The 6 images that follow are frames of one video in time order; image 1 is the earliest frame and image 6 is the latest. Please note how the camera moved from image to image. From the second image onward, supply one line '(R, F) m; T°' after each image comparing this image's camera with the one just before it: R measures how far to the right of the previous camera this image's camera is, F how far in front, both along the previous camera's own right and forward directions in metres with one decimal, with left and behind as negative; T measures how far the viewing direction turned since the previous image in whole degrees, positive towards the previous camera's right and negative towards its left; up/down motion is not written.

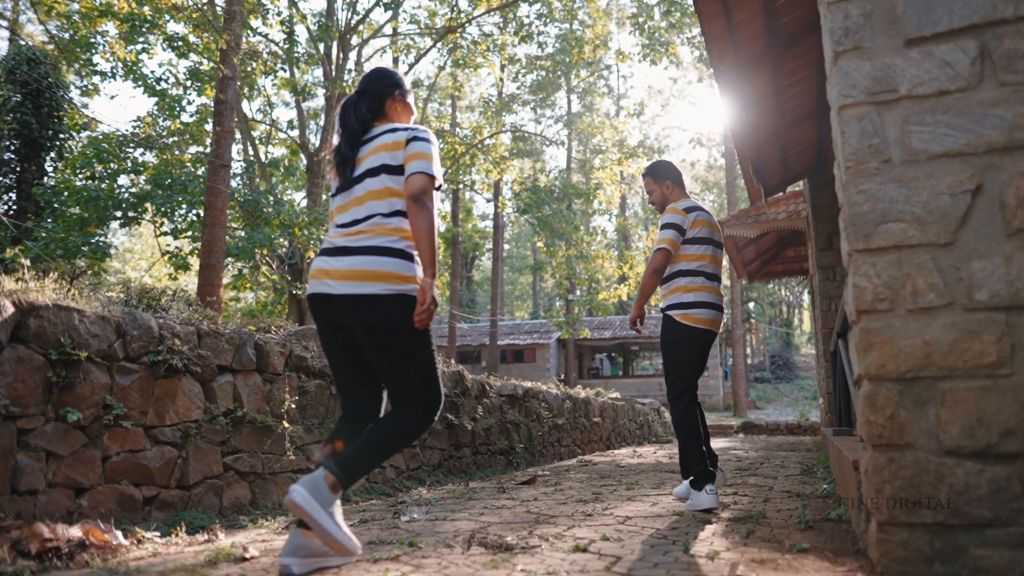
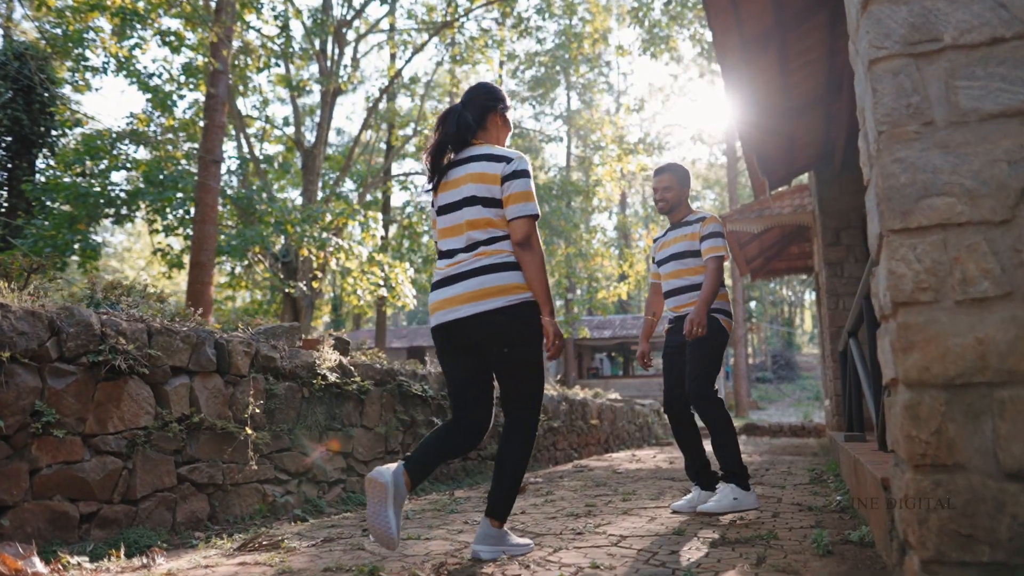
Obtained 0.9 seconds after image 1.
(+0.1, +0.4) m; 0°
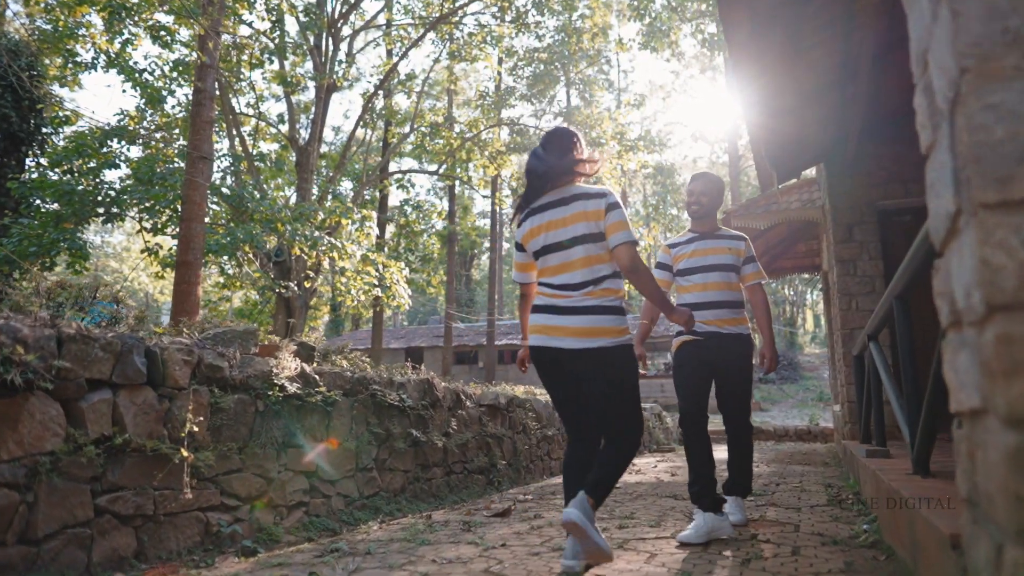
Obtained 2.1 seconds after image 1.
(+0.1, +0.5) m; 0°
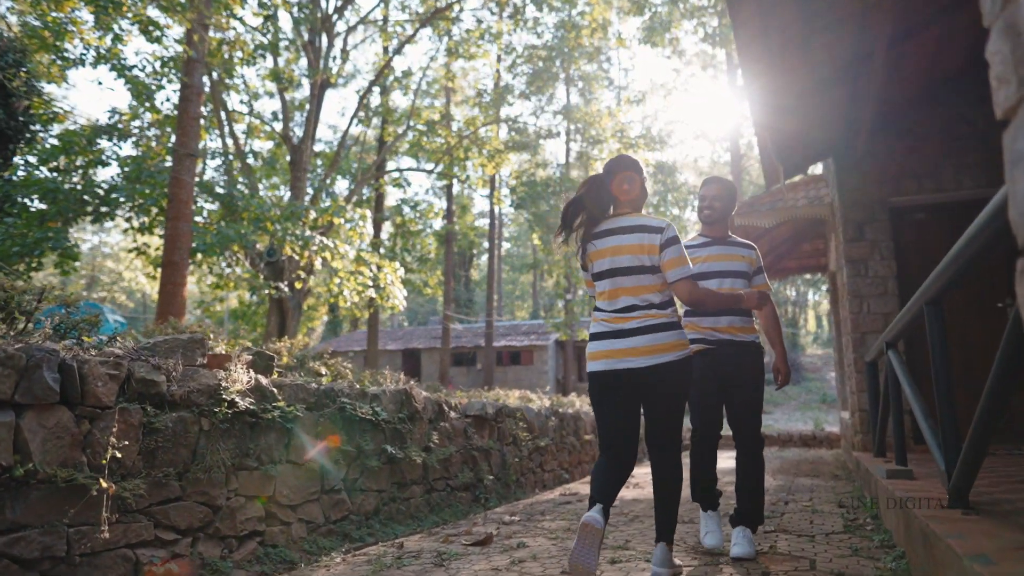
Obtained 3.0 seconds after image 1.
(+0.1, +0.5) m; 0°
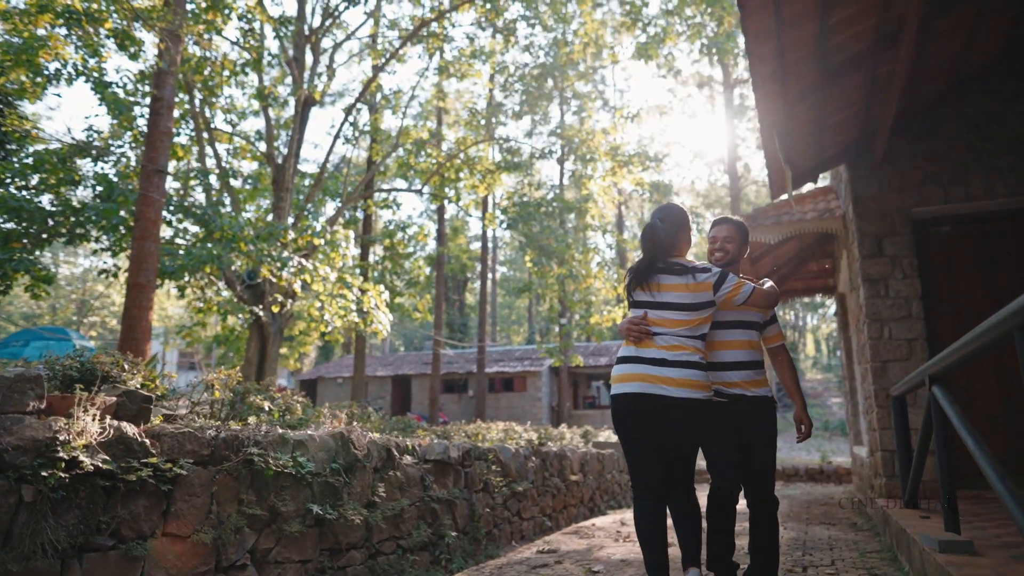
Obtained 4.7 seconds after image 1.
(+0.2, +0.9) m; 0°
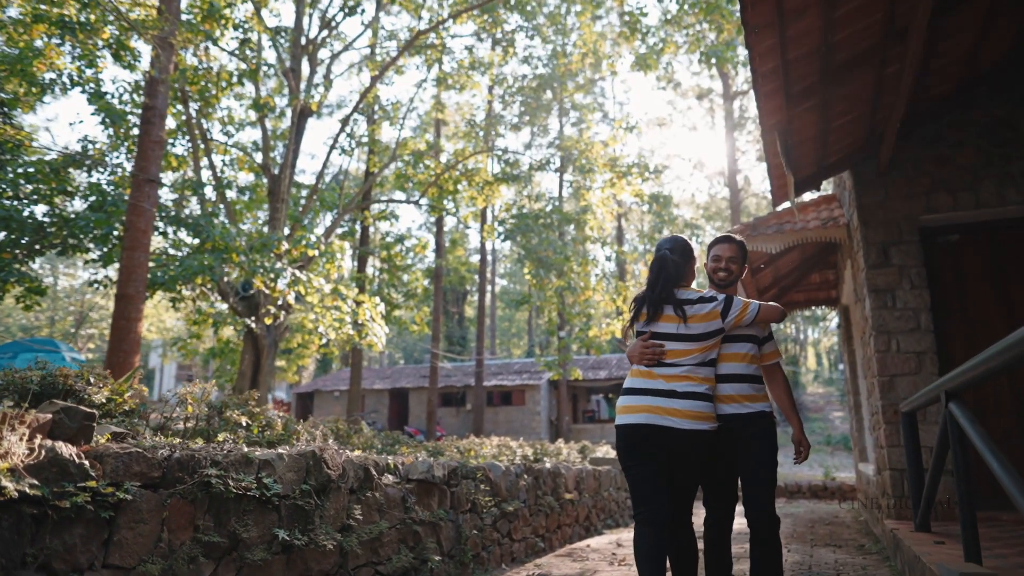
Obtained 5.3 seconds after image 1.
(+0.1, +0.3) m; 0°
